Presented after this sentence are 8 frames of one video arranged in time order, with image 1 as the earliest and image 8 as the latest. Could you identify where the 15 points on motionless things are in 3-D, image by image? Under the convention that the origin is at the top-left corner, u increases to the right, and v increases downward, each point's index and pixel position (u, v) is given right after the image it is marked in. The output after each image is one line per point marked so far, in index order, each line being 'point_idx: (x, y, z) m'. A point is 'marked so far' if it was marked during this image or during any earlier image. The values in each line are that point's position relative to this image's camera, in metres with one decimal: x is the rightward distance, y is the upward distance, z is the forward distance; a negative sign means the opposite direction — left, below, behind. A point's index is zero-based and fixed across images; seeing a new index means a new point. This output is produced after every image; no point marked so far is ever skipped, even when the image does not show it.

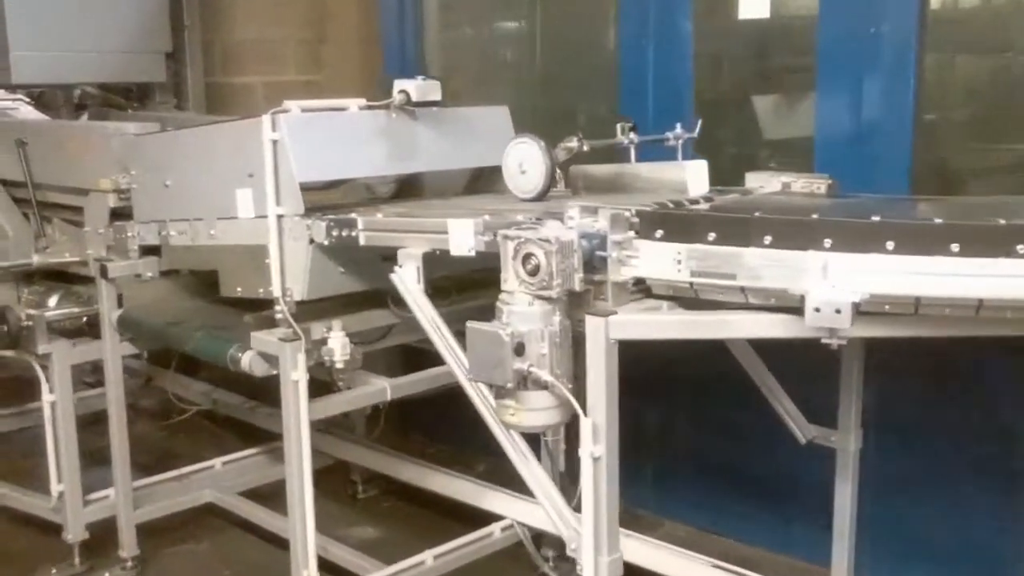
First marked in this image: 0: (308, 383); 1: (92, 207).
0: (-0.4, -0.2, +1.9) m
1: (-1.0, +0.2, +2.6) m
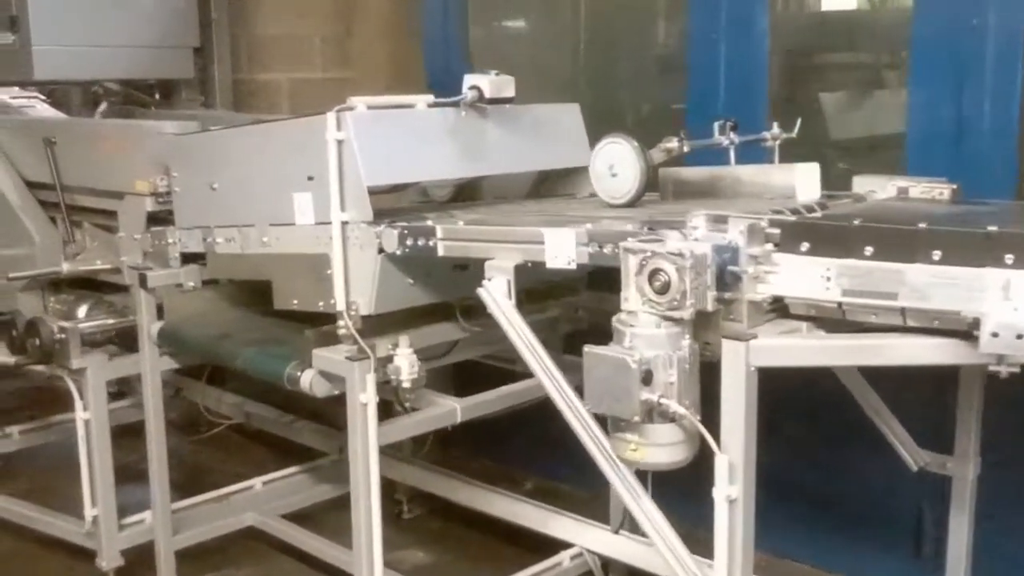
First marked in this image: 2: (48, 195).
0: (-0.2, -0.2, +1.7) m
1: (-0.9, +0.2, +2.4) m
2: (-1.1, +0.2, +2.7) m
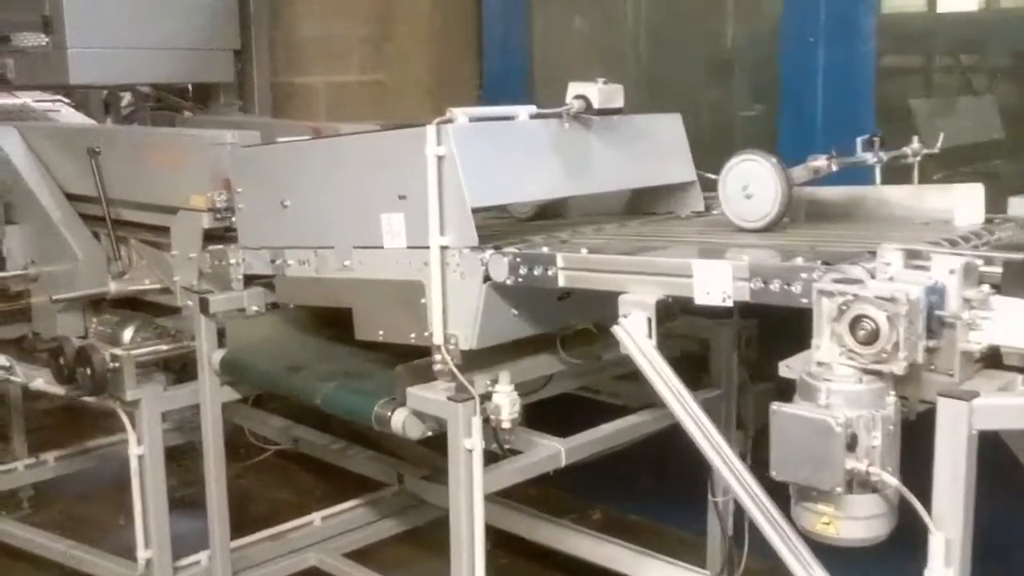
0: (0.0, -0.2, +1.6) m
1: (-0.7, +0.1, +2.2) m
2: (-1.0, +0.2, +2.5) m
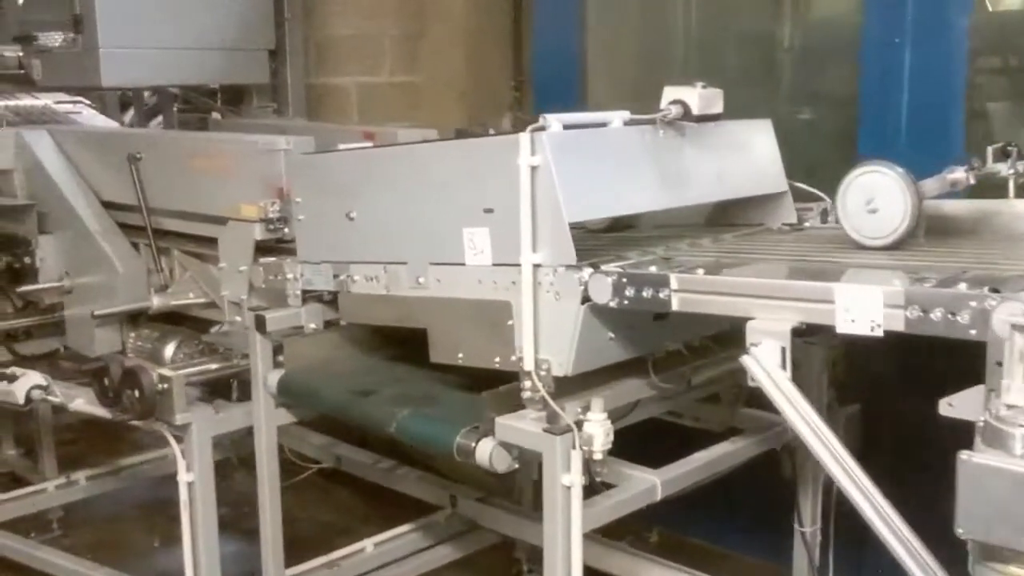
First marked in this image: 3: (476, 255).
0: (+0.1, -0.3, +1.4) m
1: (-0.5, +0.1, +2.1) m
2: (-0.8, +0.2, +2.4) m
3: (-0.1, 0.0, +1.6) m
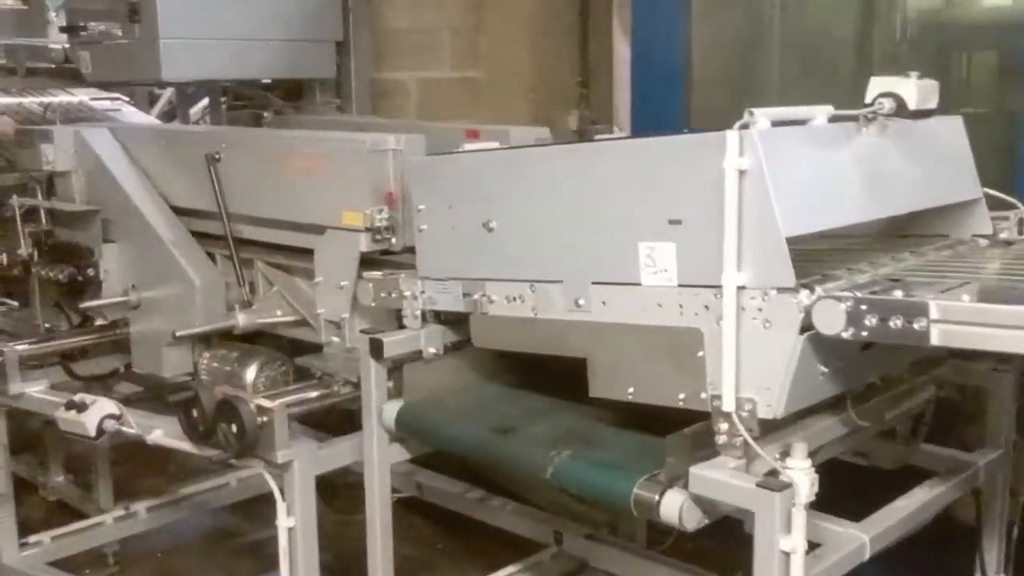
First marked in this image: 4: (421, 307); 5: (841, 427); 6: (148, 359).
0: (+0.3, -0.3, +1.2) m
1: (-0.3, +0.1, +1.9) m
2: (-0.6, +0.1, +2.1) m
3: (+0.2, 0.0, +1.3) m
4: (-0.1, 0.0, +1.7) m
5: (+0.4, -0.2, +1.4) m
6: (-0.7, -0.1, +2.2) m
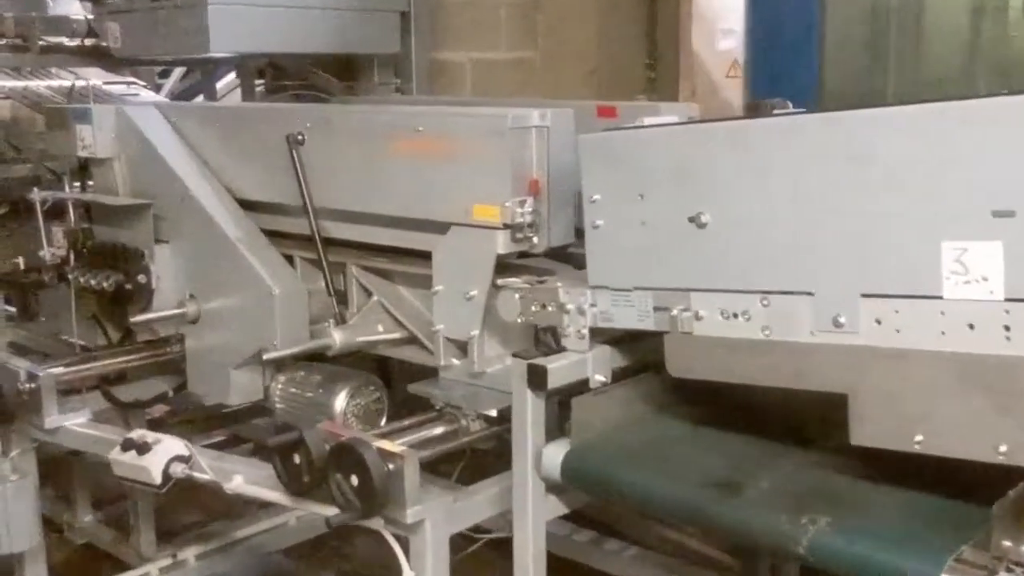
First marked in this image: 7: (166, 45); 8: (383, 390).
0: (+0.6, -0.3, +0.9) m
1: (-0.1, +0.1, +1.5) m
2: (-0.4, +0.1, +1.8) m
3: (+0.4, 0.0, +1.0) m
4: (+0.1, 0.0, +1.3) m
5: (+0.7, -0.2, +1.1) m
6: (-0.5, -0.2, +1.8) m
7: (-0.7, +0.5, +2.2) m
8: (-0.2, -0.1, +1.6) m
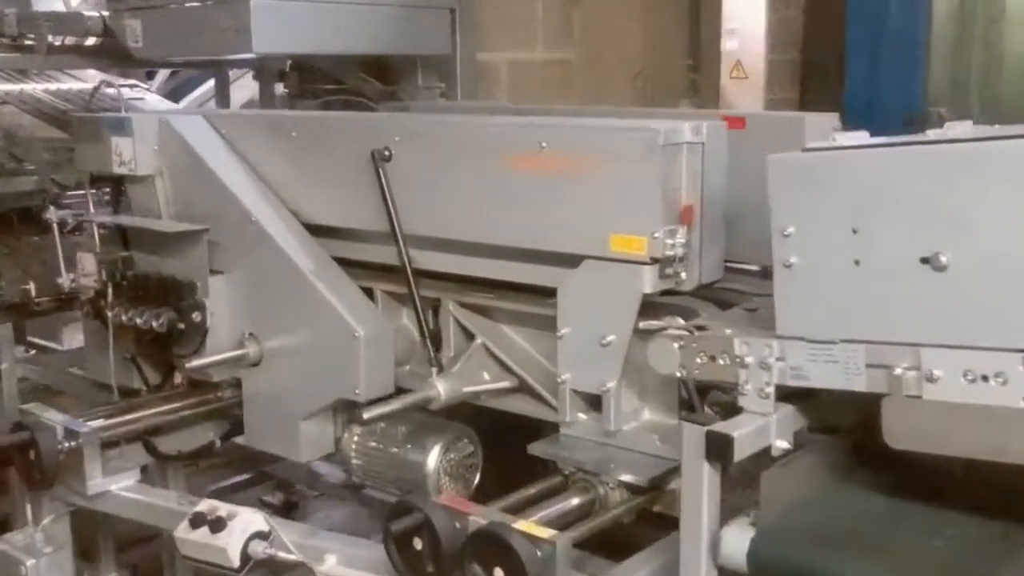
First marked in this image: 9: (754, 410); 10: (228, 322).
0: (+0.8, -0.4, +0.7) m
1: (+0.1, 0.0, +1.3) m
2: (-0.2, +0.1, +1.5) m
3: (+0.6, 0.0, +0.8) m
4: (+0.3, -0.1, +1.1) m
5: (+0.9, -0.2, +0.9) m
6: (-0.4, -0.2, +1.6) m
7: (-0.6, +0.4, +2.0) m
8: (0.0, -0.2, +1.4) m
9: (+0.3, -0.1, +1.1) m
10: (-0.4, -0.1, +1.6) m
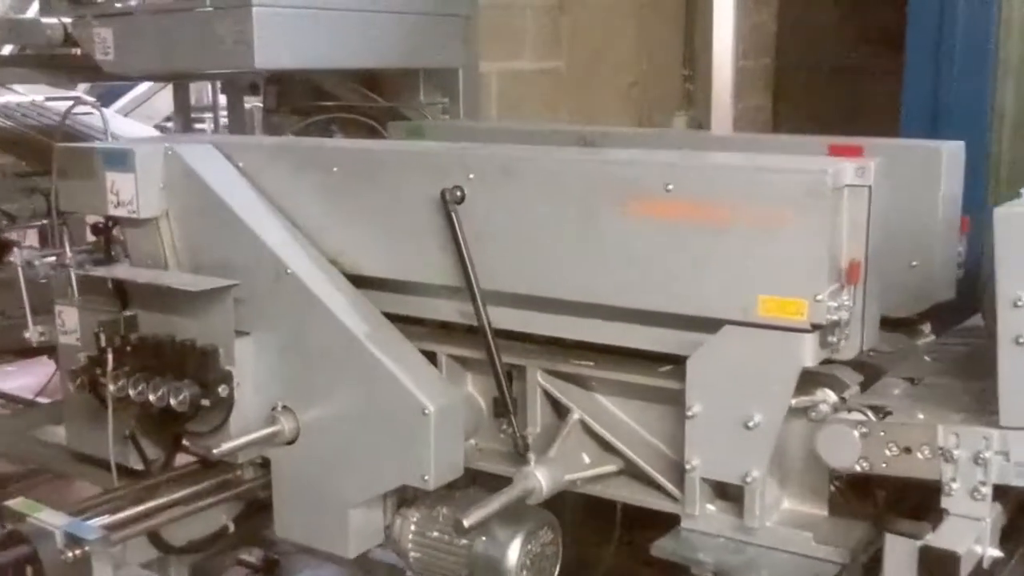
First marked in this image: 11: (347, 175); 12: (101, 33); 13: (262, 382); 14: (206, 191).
0: (+0.9, -0.4, +0.5) m
1: (+0.2, -0.1, +1.1) m
2: (-0.1, 0.0, +1.3) m
3: (+0.8, -0.1, +0.6) m
4: (+0.4, -0.2, +0.9) m
5: (+1.0, -0.3, +0.7) m
6: (-0.2, -0.3, +1.3) m
7: (-0.5, +0.4, +1.7) m
8: (+0.1, -0.3, +1.2) m
9: (+0.4, -0.2, +0.9) m
10: (-0.3, -0.1, +1.3) m
11: (-0.2, +0.1, +1.3) m
12: (-0.7, +0.4, +1.8) m
13: (-0.3, -0.1, +1.3) m
14: (-0.4, +0.1, +1.3) m
